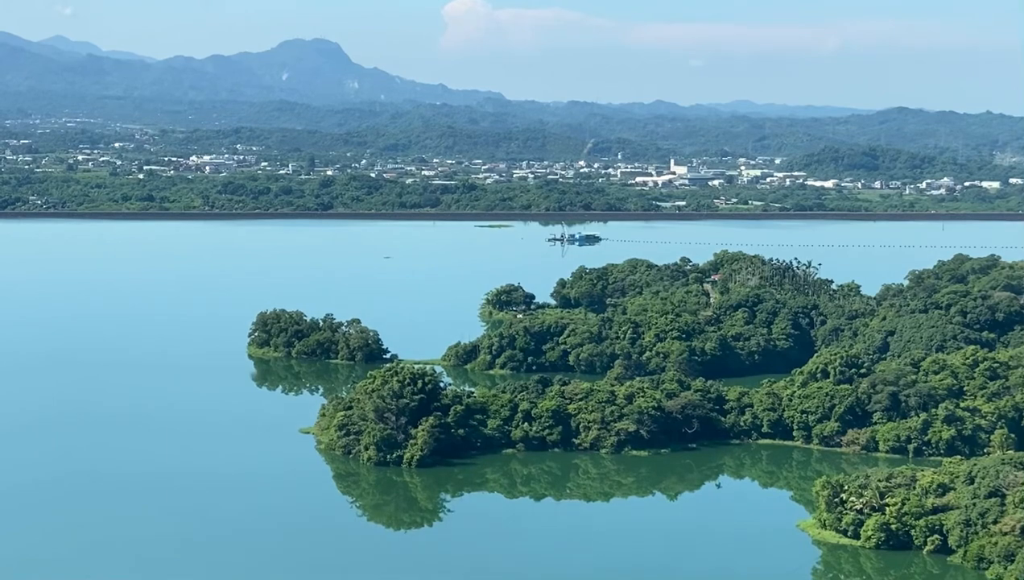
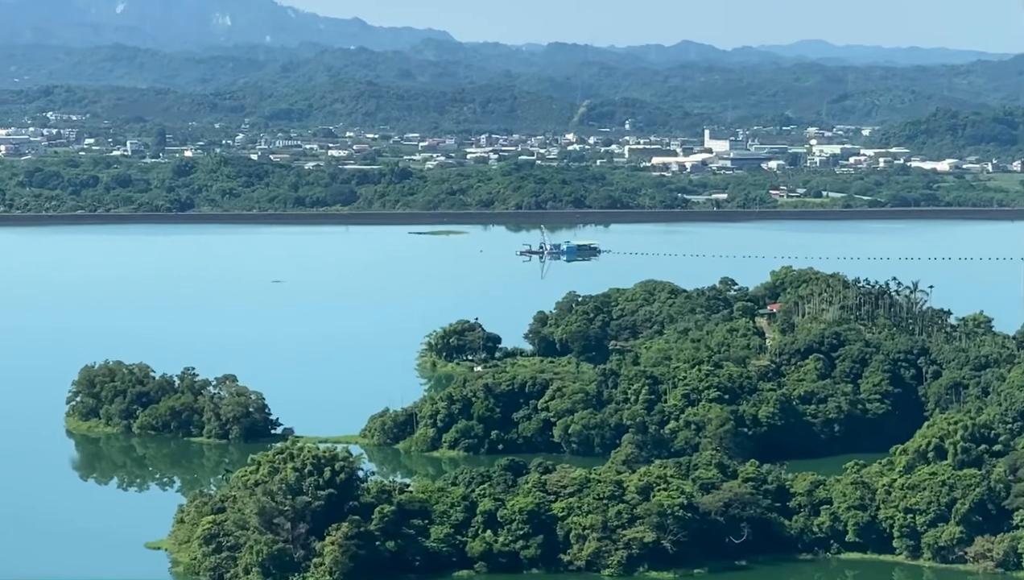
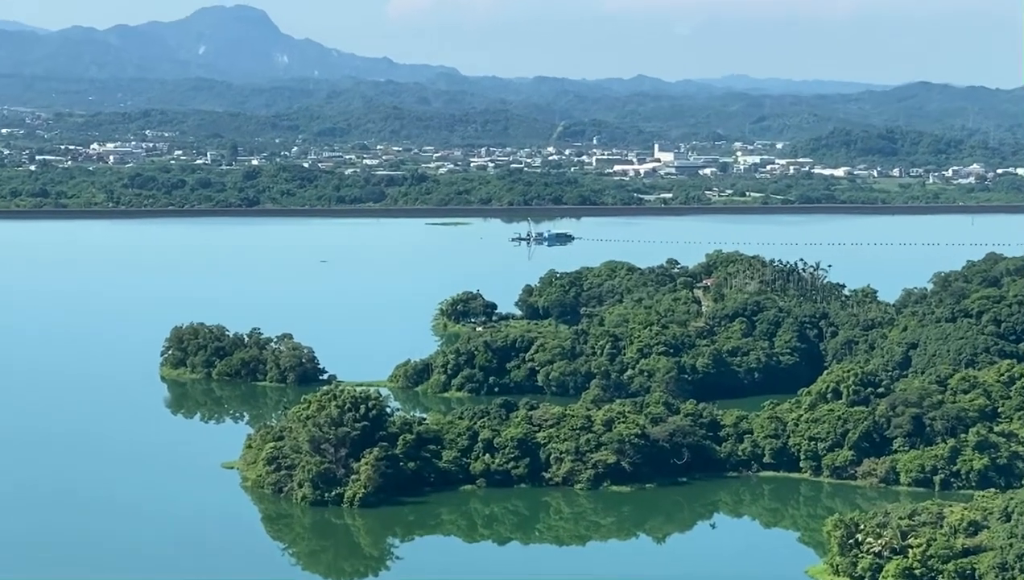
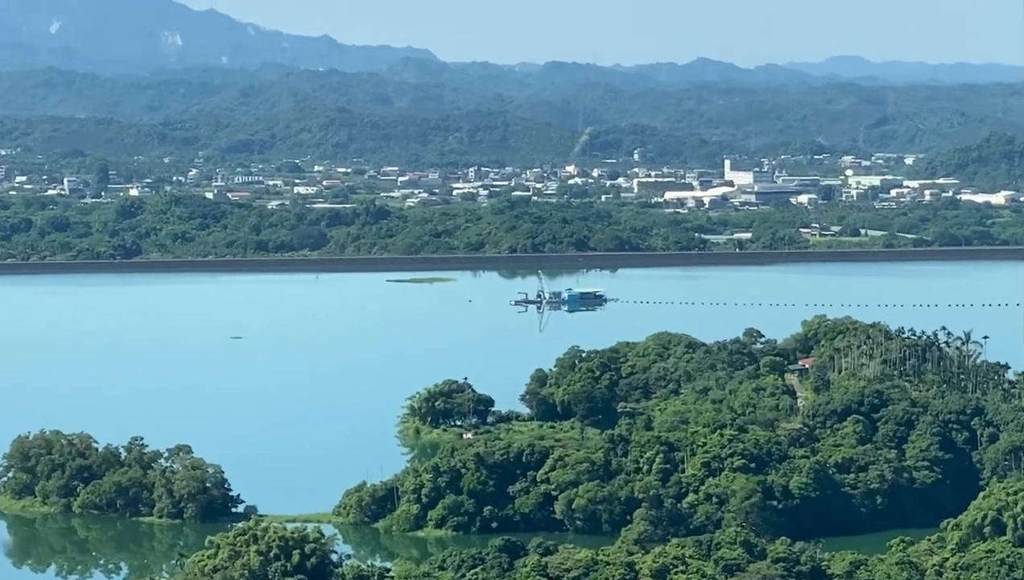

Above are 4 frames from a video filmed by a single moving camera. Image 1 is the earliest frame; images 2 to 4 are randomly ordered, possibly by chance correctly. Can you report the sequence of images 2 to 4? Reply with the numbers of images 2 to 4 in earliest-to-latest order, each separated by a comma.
3, 2, 4
